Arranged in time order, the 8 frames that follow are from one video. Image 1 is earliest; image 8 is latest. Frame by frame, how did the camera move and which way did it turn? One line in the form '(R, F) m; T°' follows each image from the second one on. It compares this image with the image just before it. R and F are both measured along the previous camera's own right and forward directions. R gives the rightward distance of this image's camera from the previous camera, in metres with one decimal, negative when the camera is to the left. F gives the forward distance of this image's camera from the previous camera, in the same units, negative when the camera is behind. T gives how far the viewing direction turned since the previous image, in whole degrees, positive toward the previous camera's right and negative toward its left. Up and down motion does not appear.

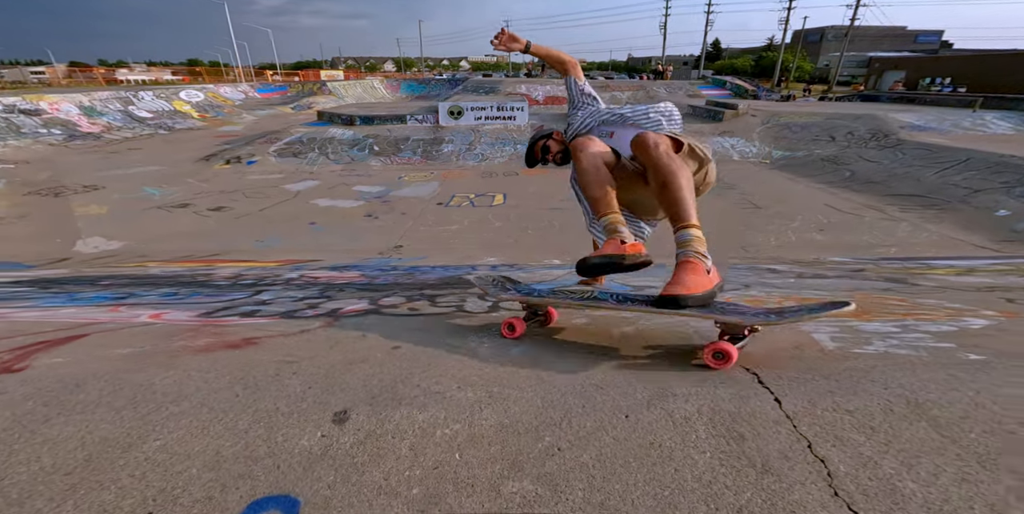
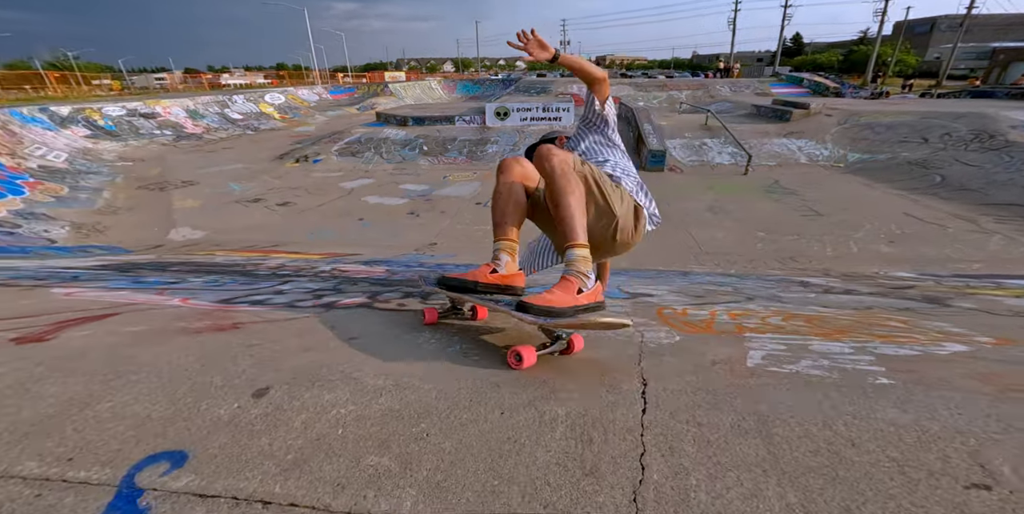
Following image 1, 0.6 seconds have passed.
(+0.6, -0.2) m; -7°
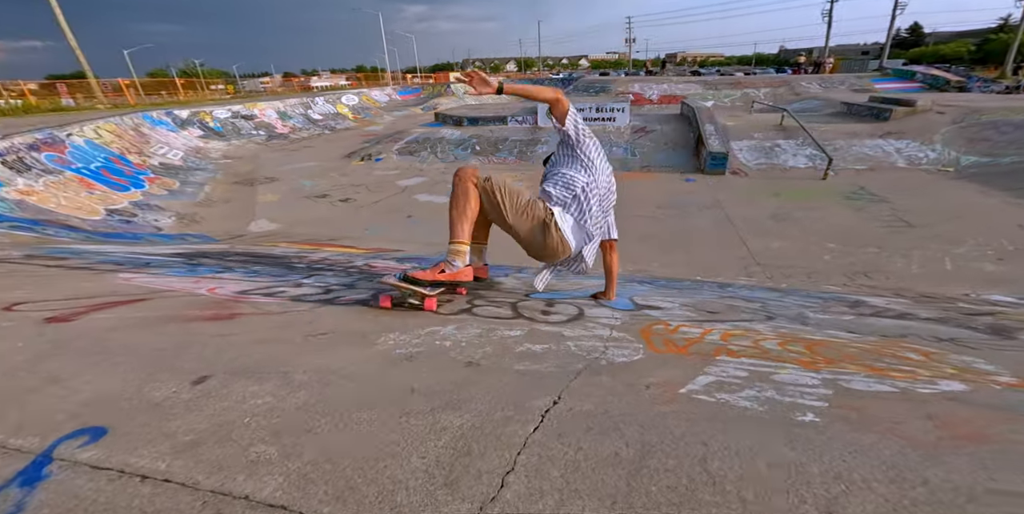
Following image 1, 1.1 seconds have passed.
(+0.6, 0.0) m; -8°
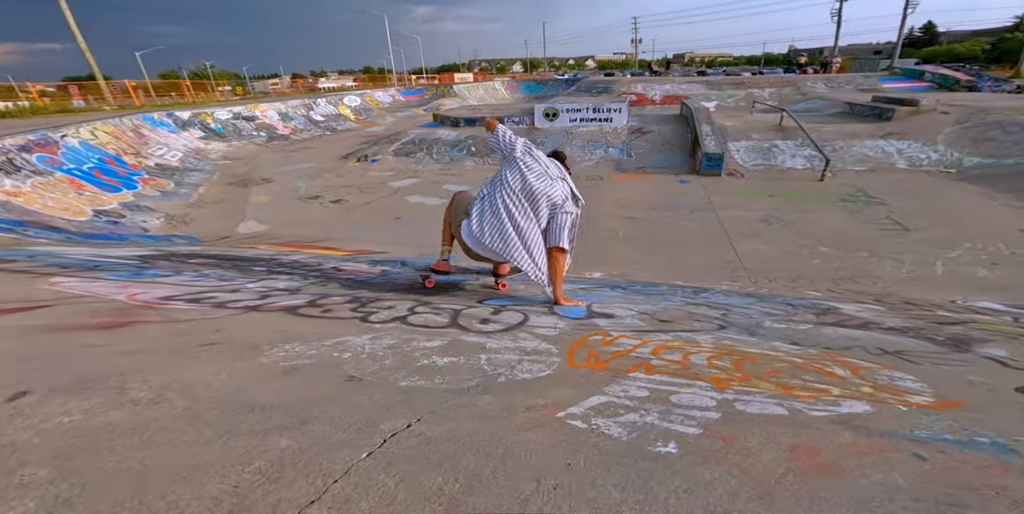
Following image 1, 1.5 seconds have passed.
(+0.6, +0.1) m; -1°
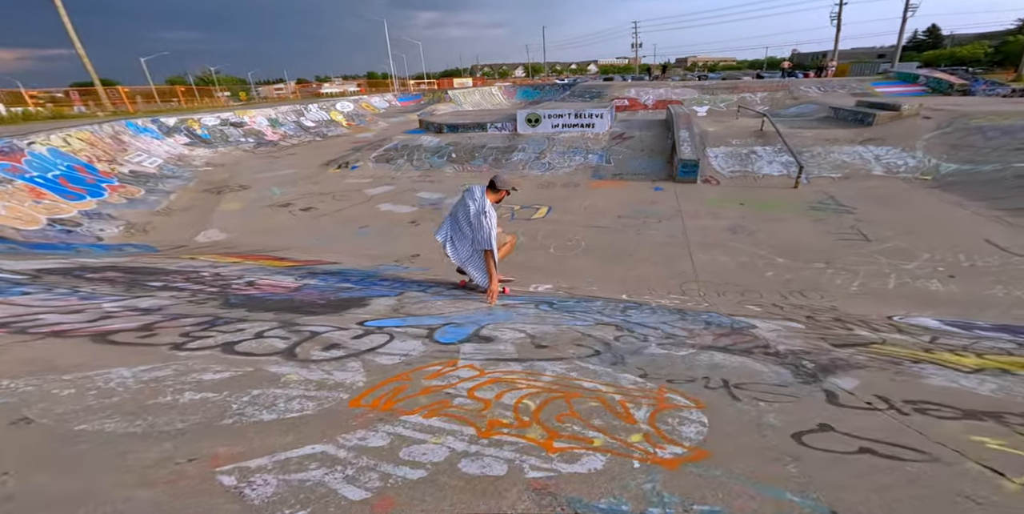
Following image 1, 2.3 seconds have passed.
(+1.2, +0.2) m; -1°
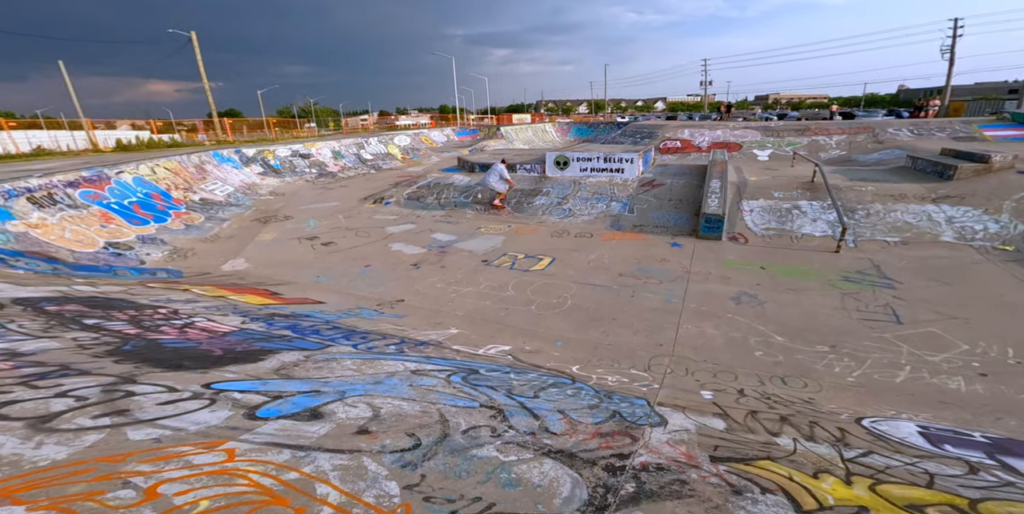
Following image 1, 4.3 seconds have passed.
(+1.9, +0.3) m; -9°
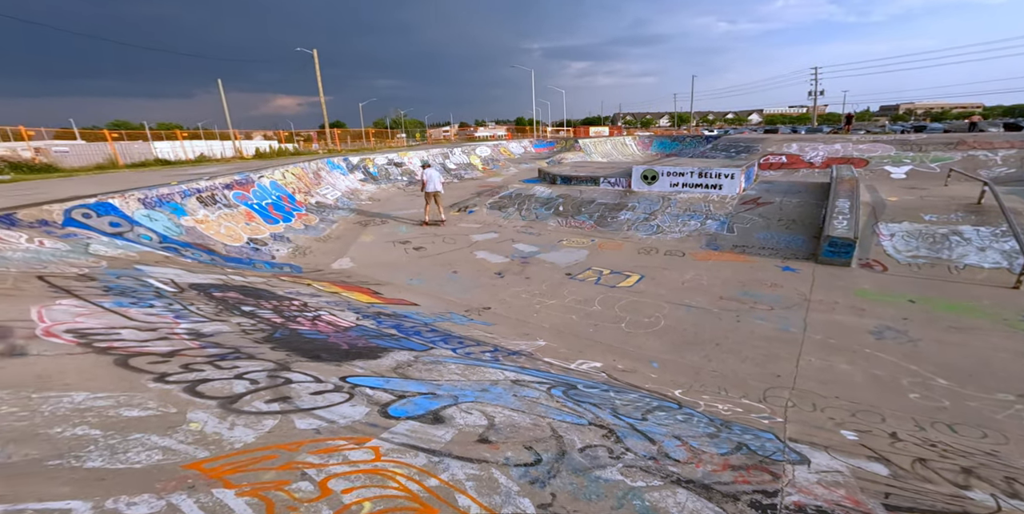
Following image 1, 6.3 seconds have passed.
(-0.5, +0.1) m; -8°
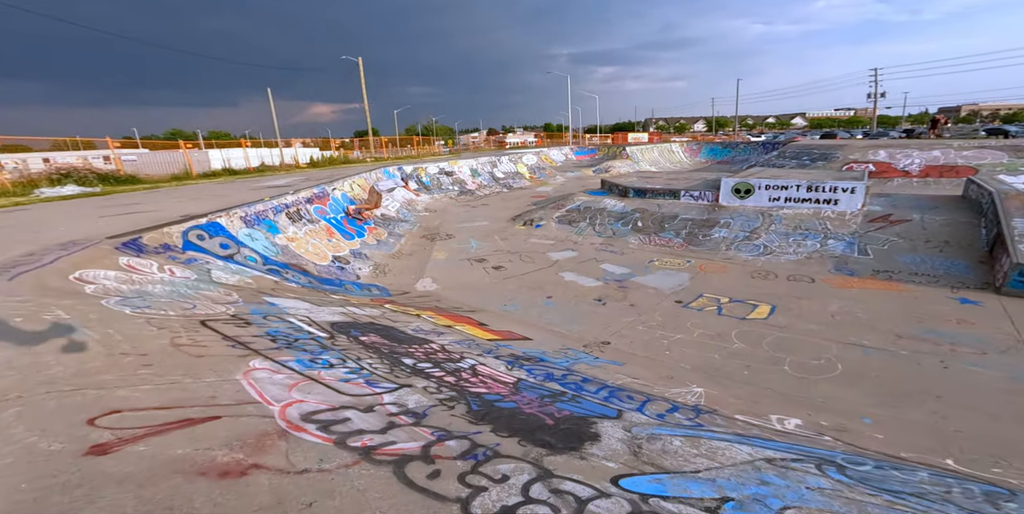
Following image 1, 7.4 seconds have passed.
(-2.4, +1.1) m; 0°
